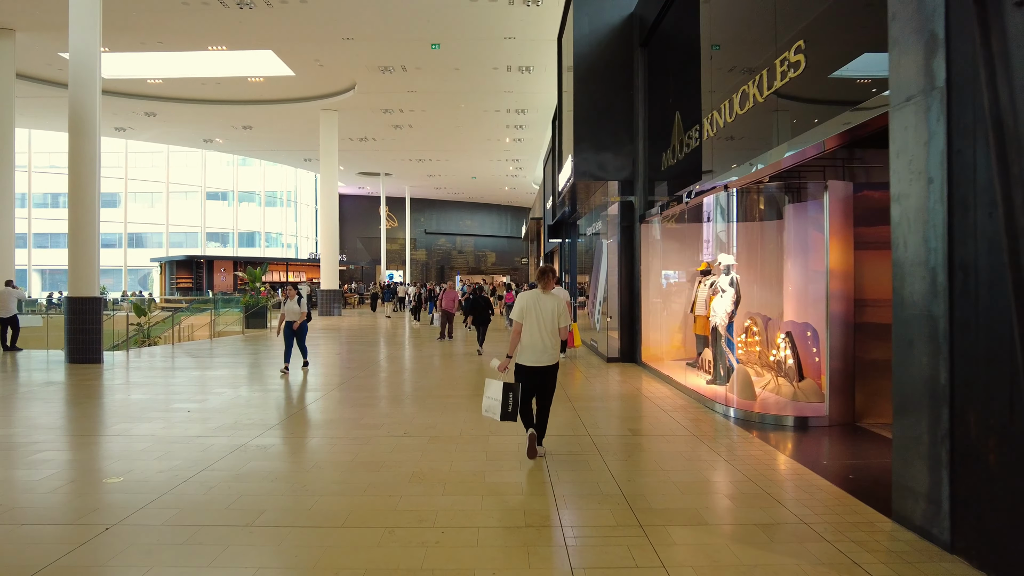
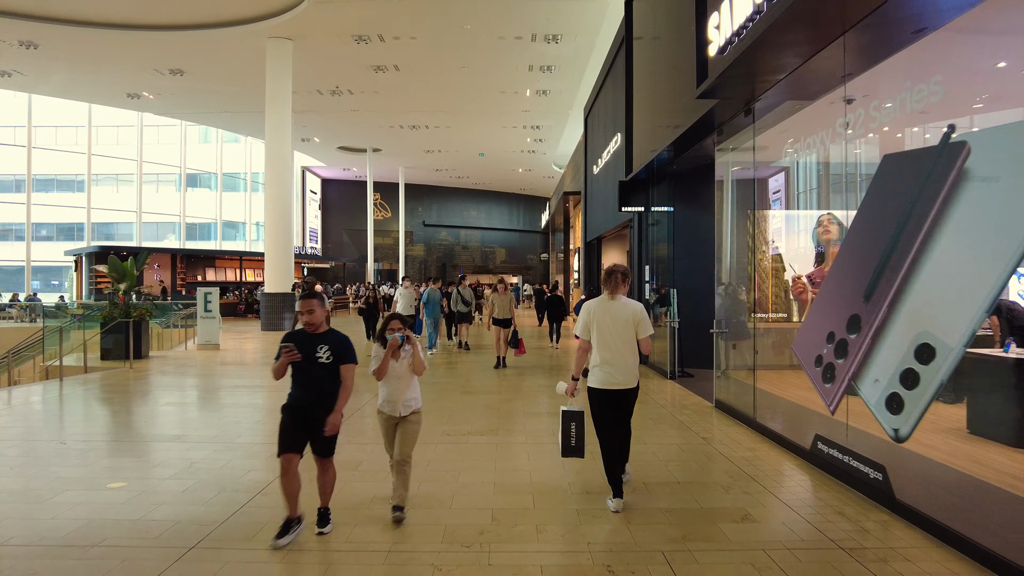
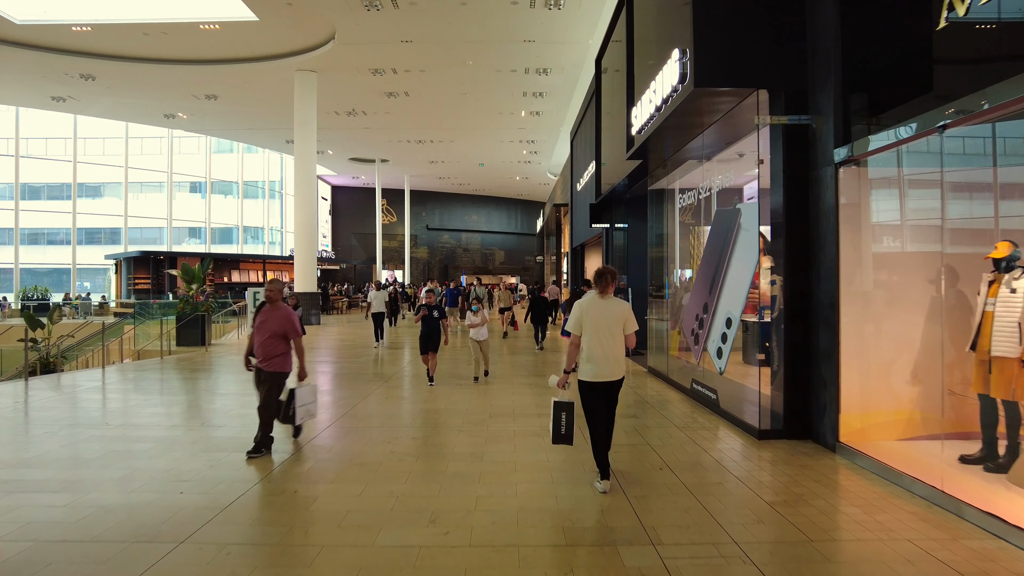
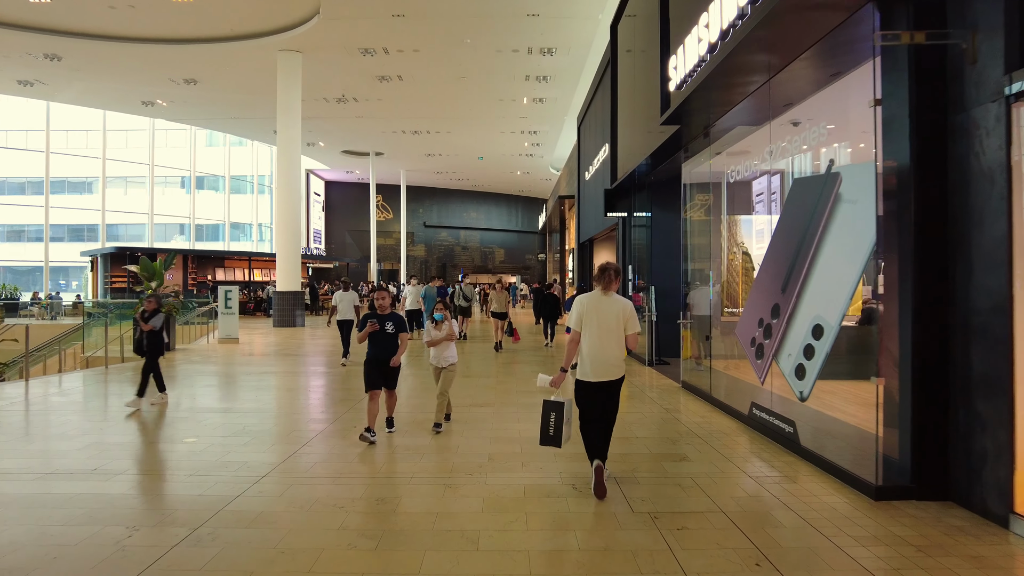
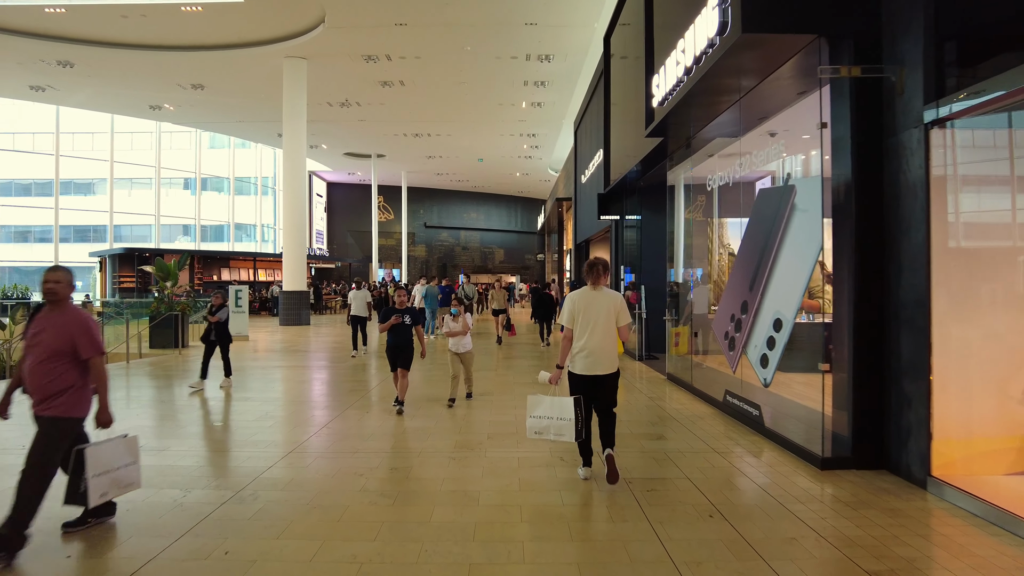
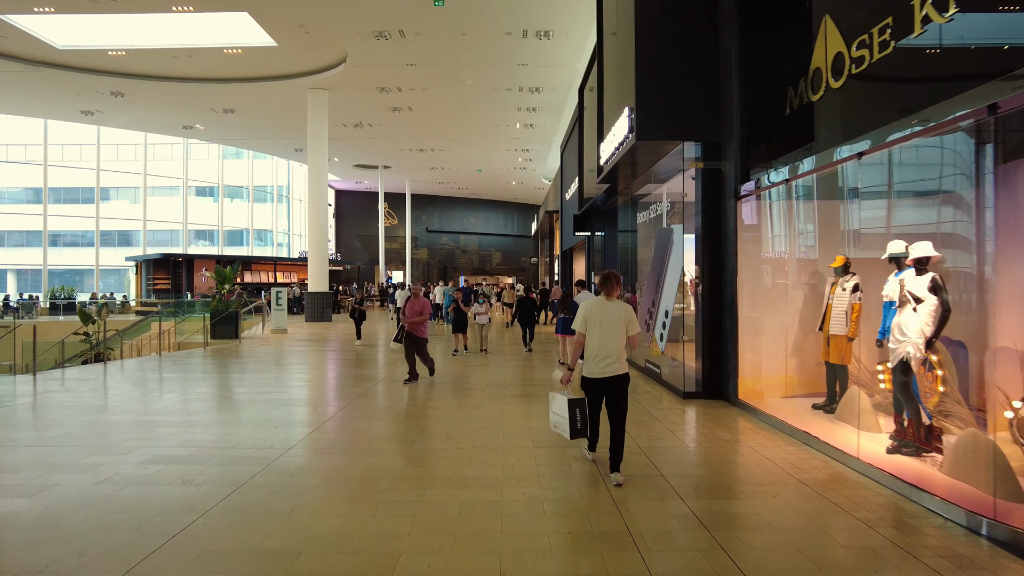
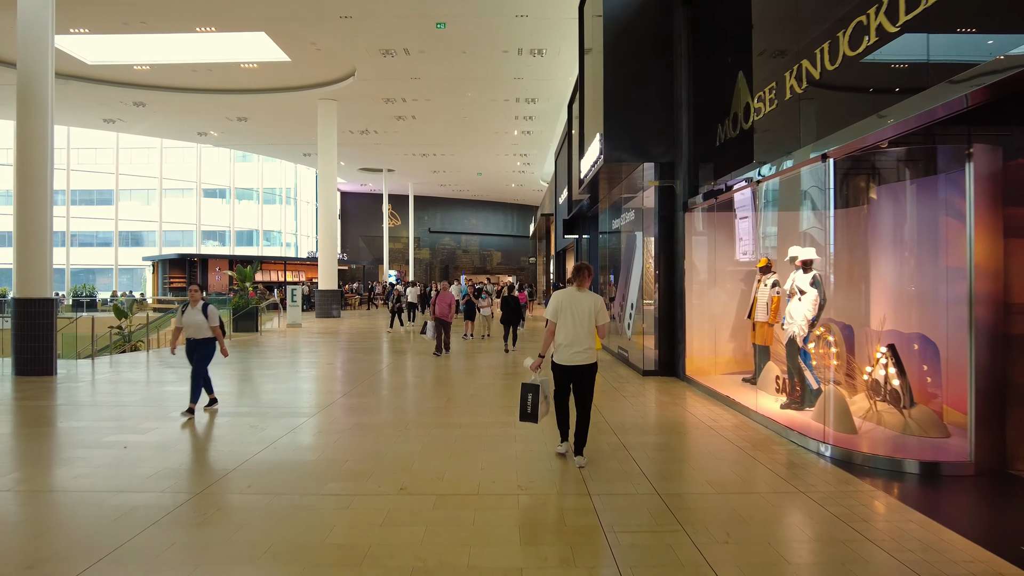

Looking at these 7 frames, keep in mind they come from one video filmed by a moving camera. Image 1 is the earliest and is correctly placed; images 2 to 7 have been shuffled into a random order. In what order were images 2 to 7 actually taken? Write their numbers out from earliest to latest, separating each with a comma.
7, 6, 3, 5, 4, 2
